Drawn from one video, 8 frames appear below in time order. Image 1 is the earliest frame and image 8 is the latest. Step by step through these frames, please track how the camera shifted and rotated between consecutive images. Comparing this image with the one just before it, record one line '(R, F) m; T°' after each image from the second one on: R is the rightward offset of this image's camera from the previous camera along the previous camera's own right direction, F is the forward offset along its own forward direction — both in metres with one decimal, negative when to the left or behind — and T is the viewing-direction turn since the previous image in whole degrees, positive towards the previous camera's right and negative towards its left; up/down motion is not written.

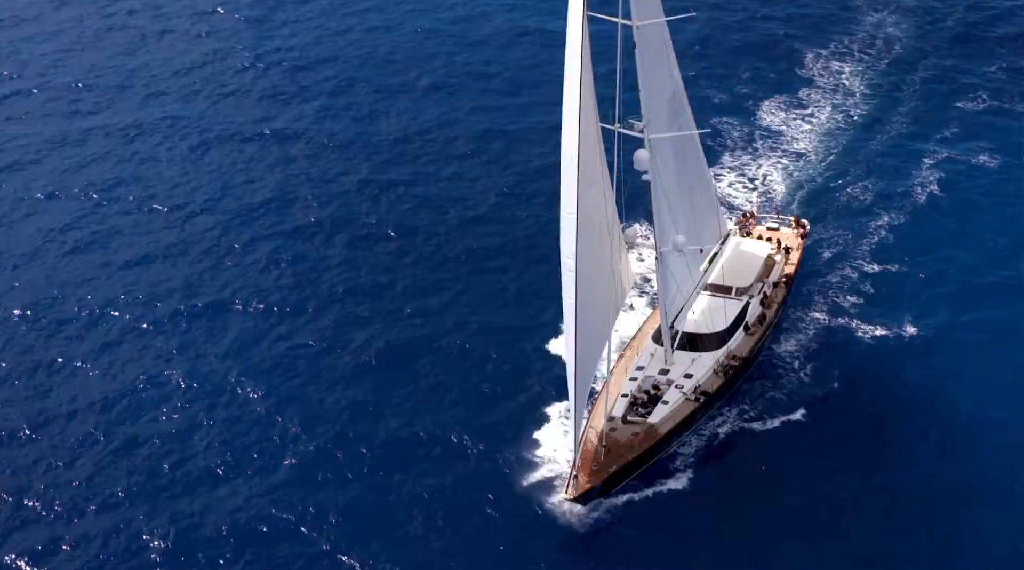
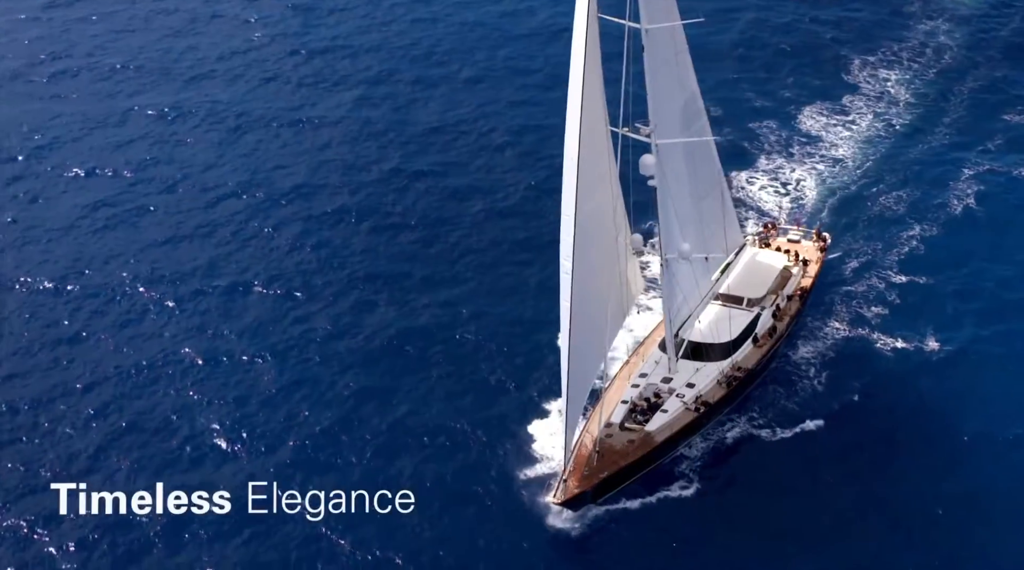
(+1.7, -0.4) m; -3°
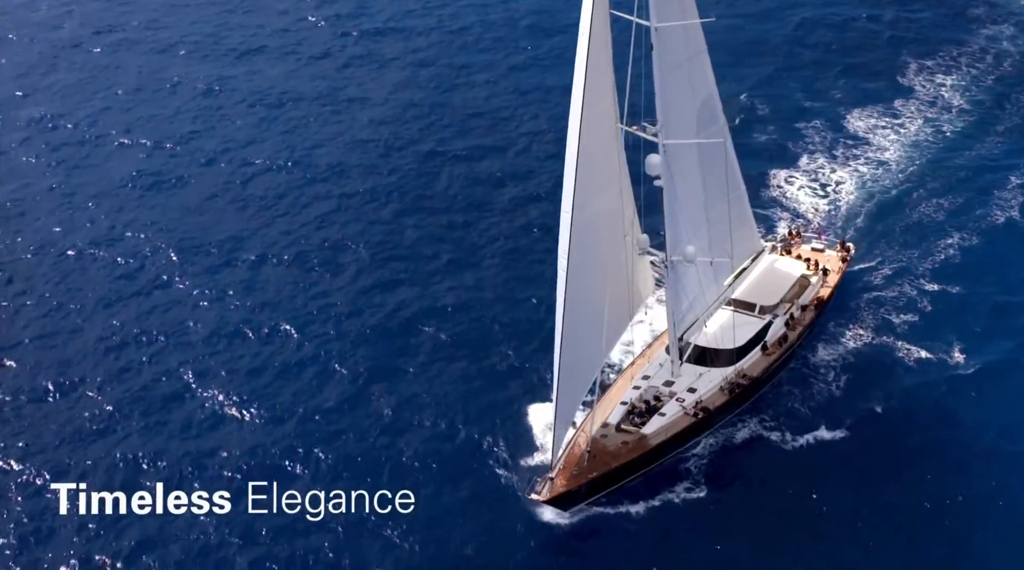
(+2.0, -0.5) m; -3°
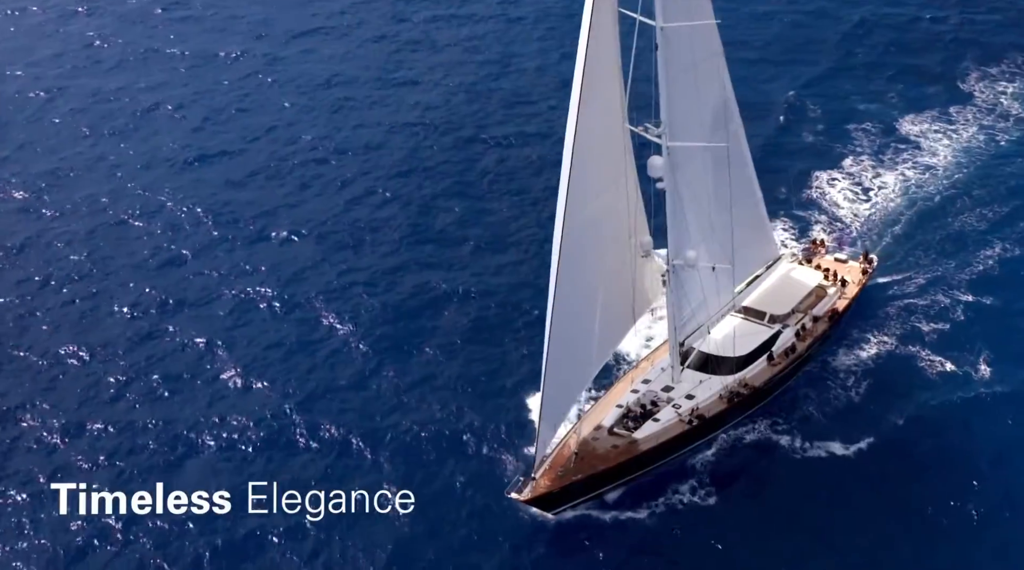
(+2.4, -0.5) m; -4°
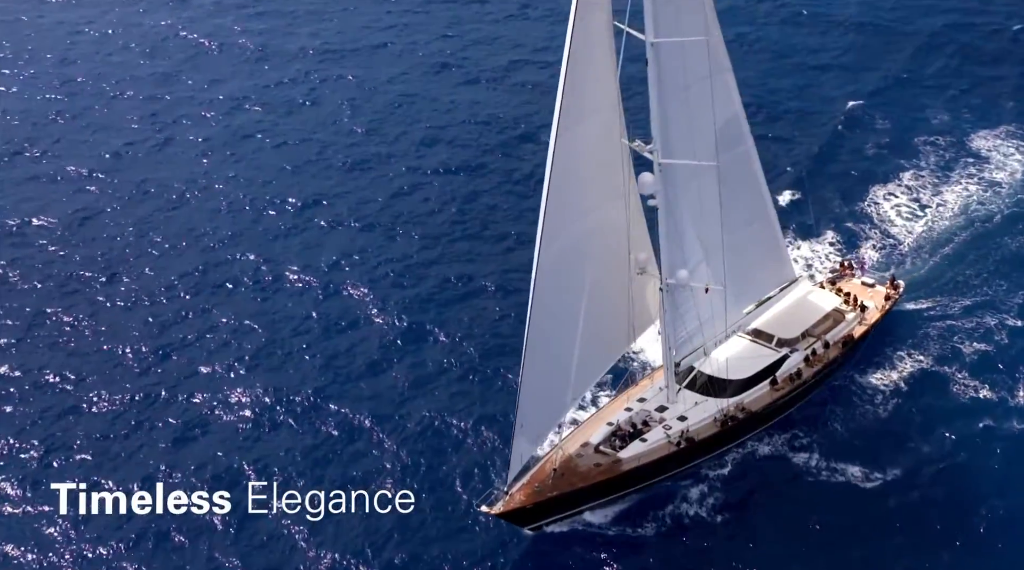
(+4.0, -0.7) m; -6°
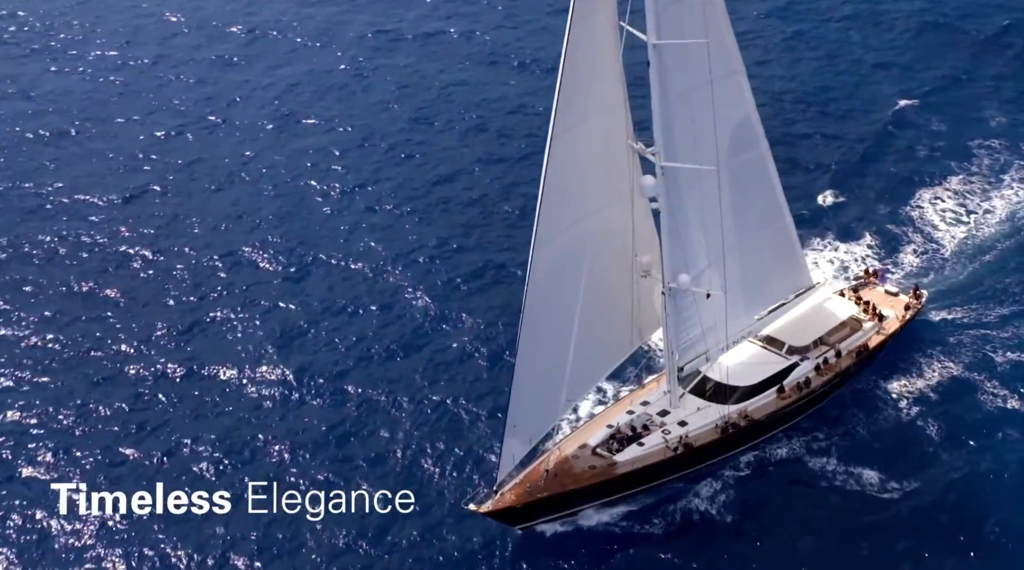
(+2.6, -0.7) m; -4°
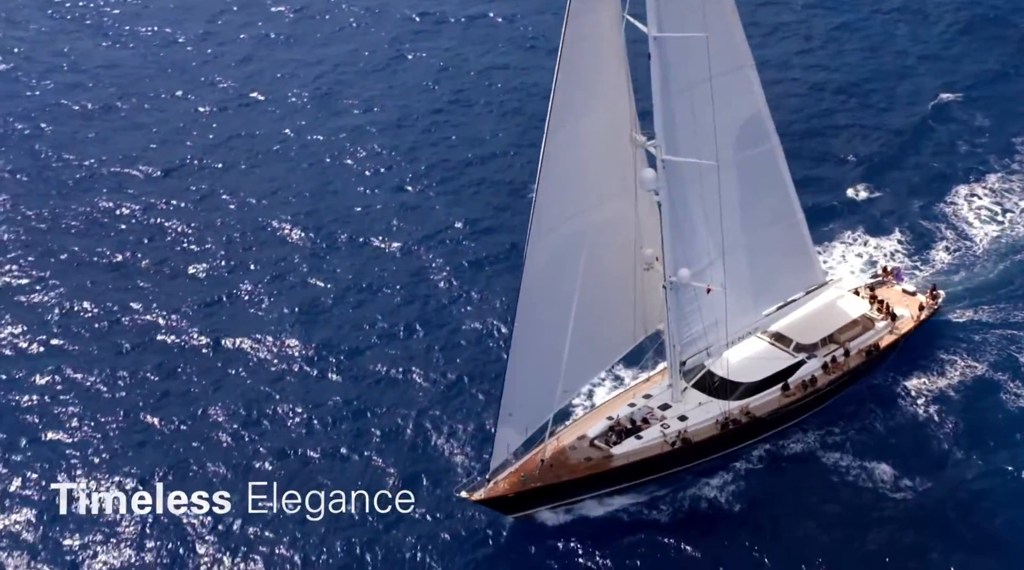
(+2.1, -0.7) m; -3°
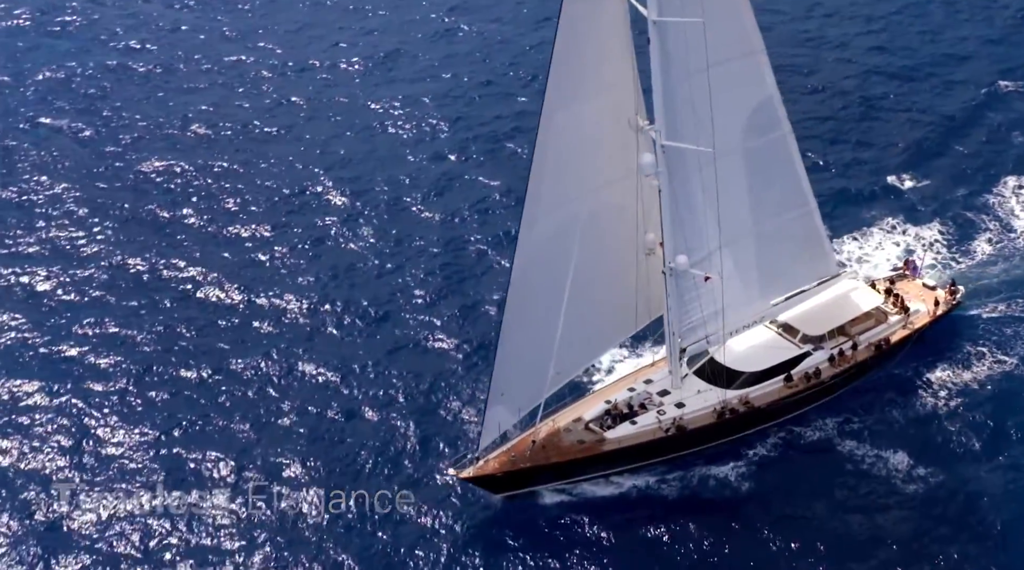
(+3.0, -1.0) m; -4°
